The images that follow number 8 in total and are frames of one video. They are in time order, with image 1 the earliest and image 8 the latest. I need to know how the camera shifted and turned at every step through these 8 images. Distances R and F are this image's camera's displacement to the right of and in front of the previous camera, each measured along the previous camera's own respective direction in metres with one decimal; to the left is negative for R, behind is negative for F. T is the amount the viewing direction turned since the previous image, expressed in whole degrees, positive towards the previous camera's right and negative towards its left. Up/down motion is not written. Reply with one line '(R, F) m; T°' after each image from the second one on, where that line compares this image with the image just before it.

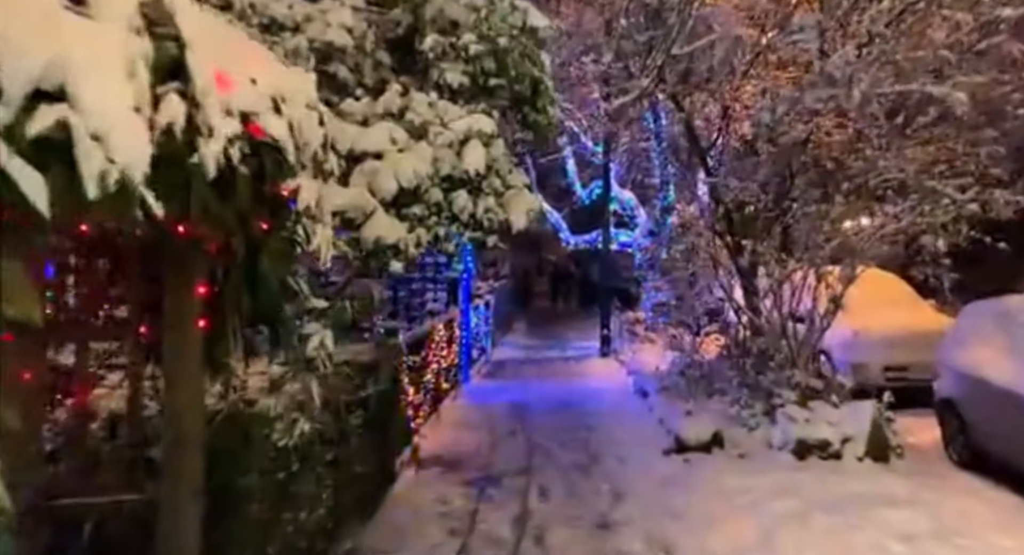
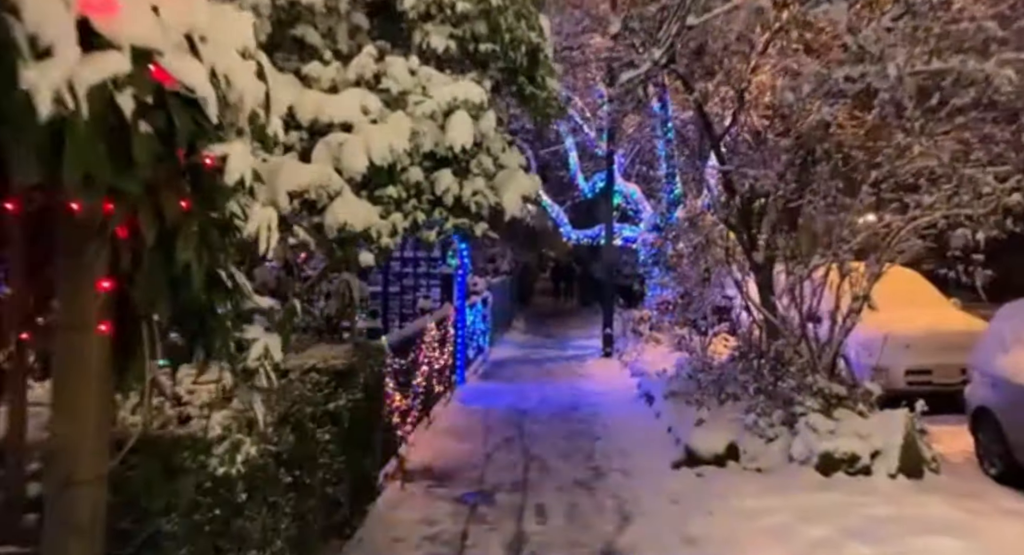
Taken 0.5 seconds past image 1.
(+0.1, +0.8) m; 0°
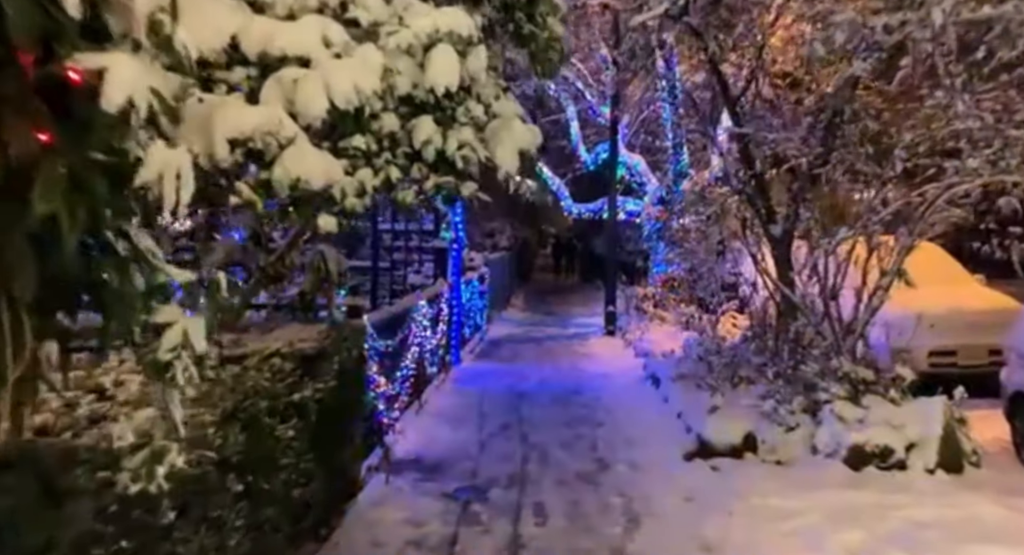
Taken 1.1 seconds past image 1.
(0.0, +0.8) m; 0°
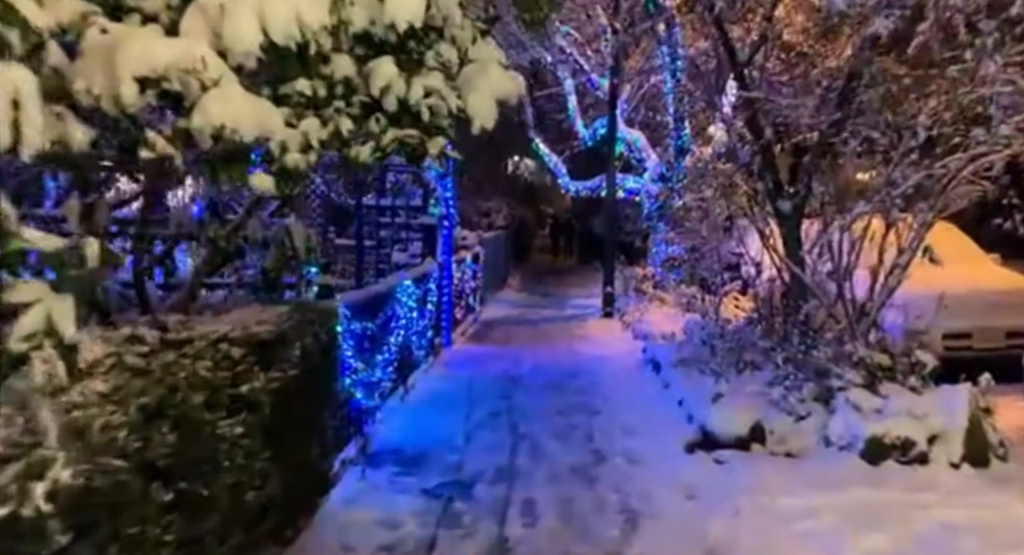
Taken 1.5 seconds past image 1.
(+0.1, +0.6) m; 0°
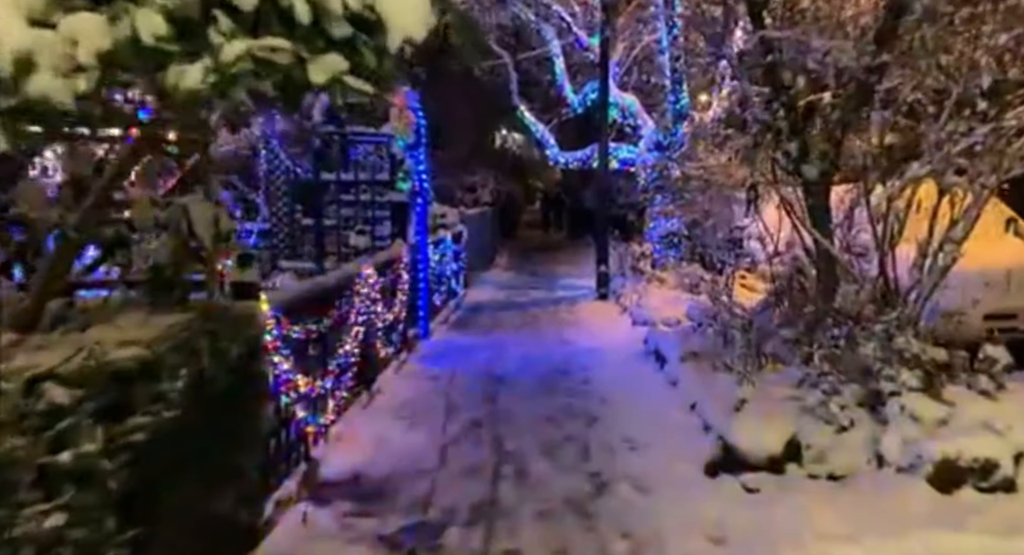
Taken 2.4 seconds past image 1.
(+0.1, +1.4) m; +1°
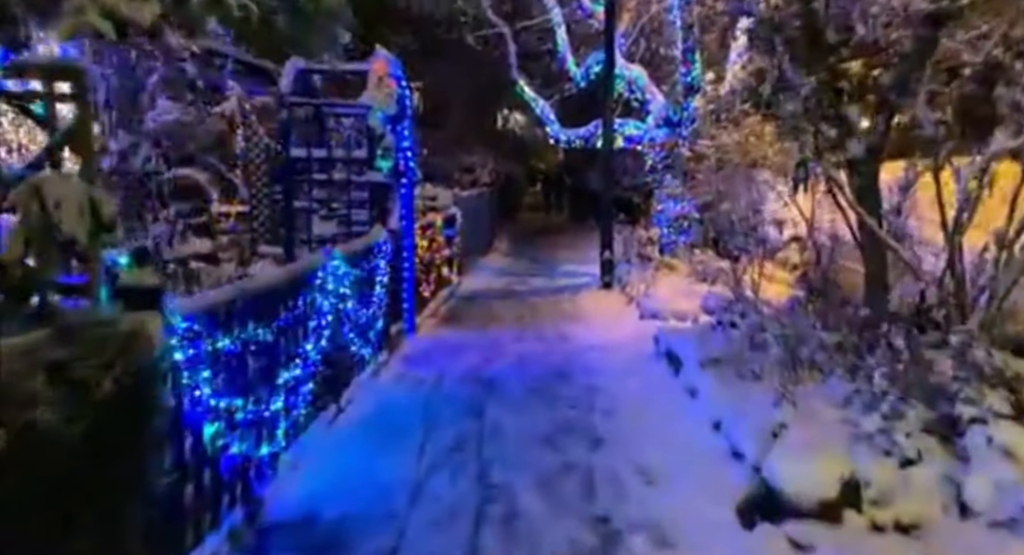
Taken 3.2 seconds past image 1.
(+0.1, +1.2) m; 0°
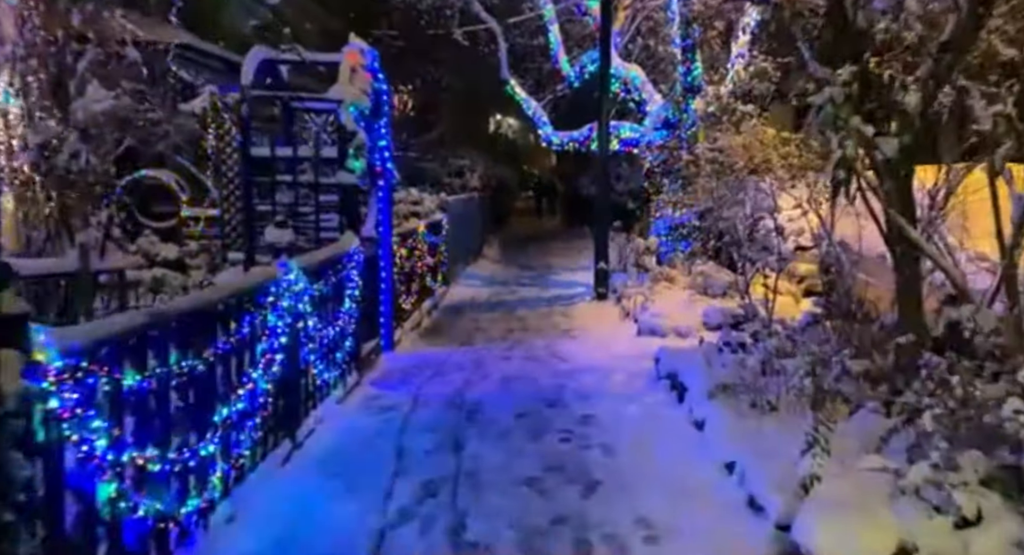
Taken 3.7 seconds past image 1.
(+0.1, +0.8) m; +1°
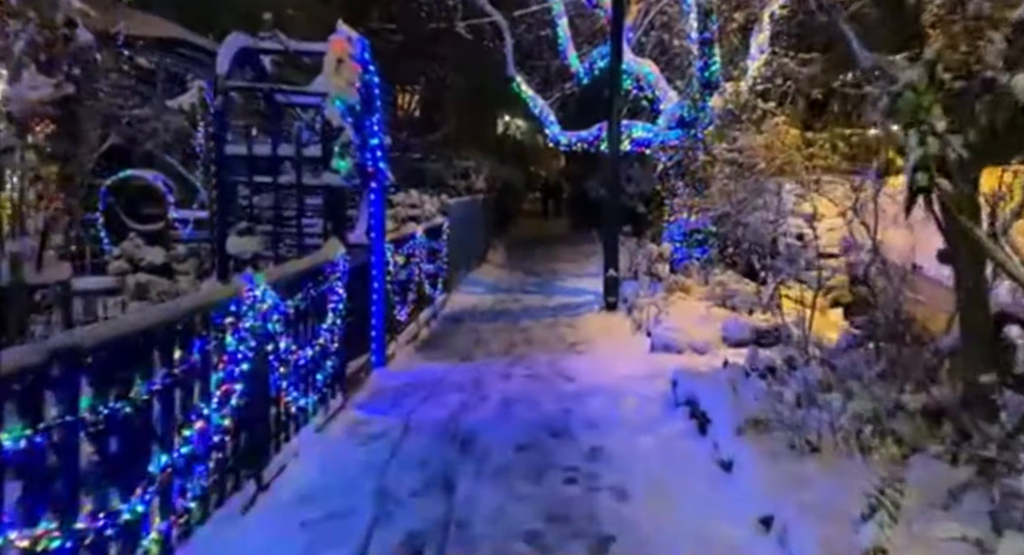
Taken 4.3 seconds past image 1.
(+0.1, +0.8) m; -1°
